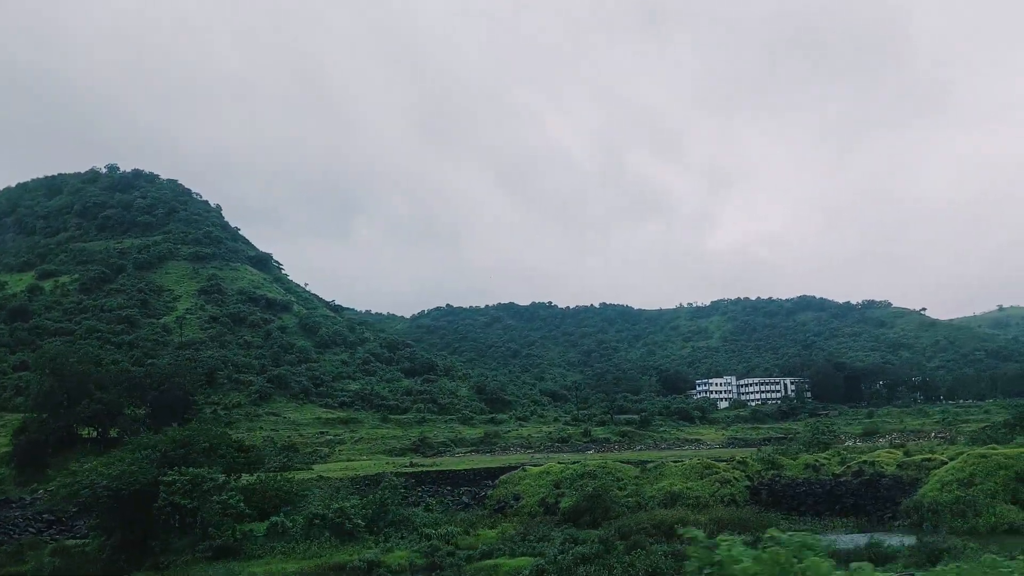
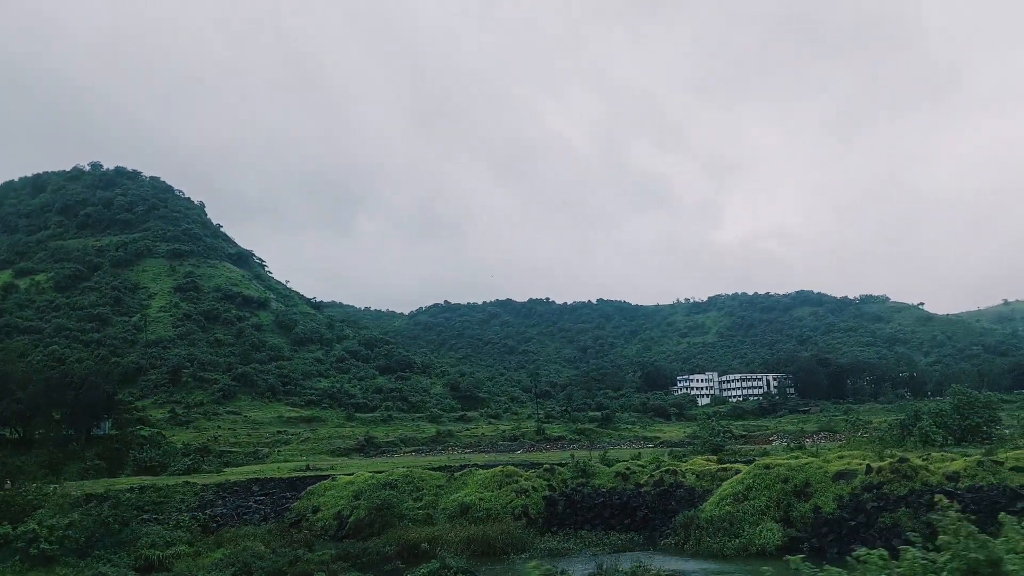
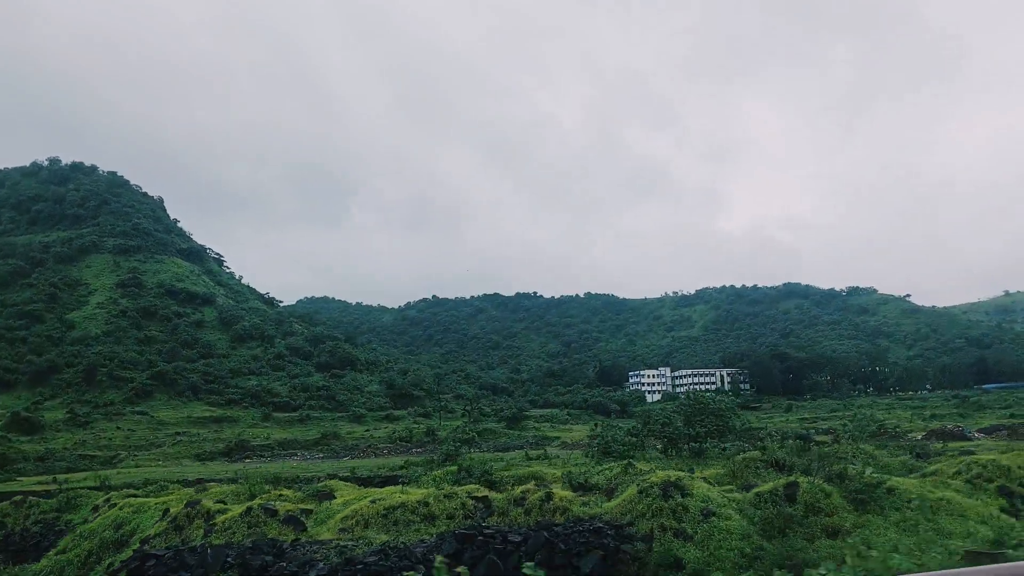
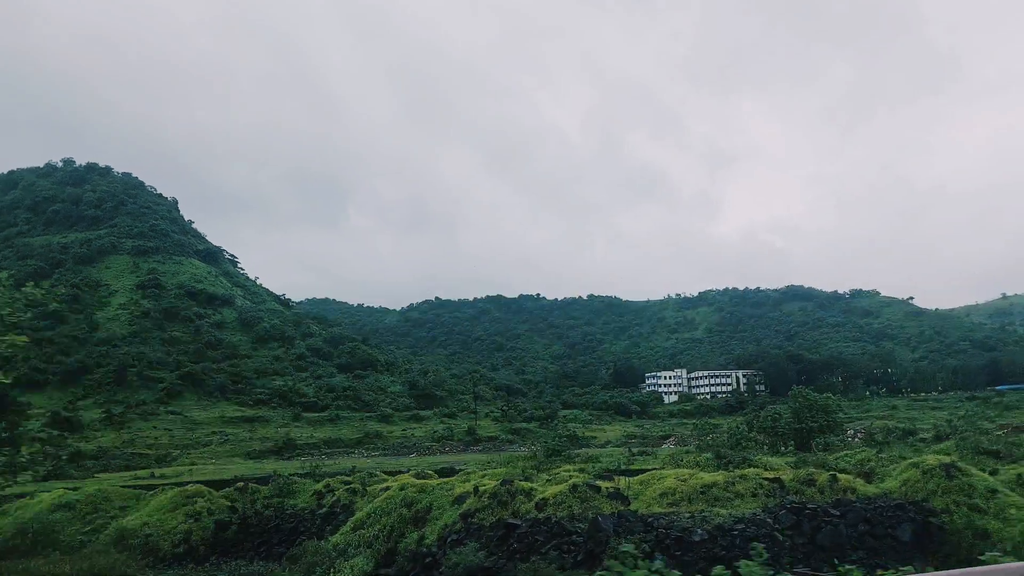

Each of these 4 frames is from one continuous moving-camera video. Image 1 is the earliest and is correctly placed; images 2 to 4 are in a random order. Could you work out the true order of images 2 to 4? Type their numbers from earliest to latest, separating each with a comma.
2, 4, 3
